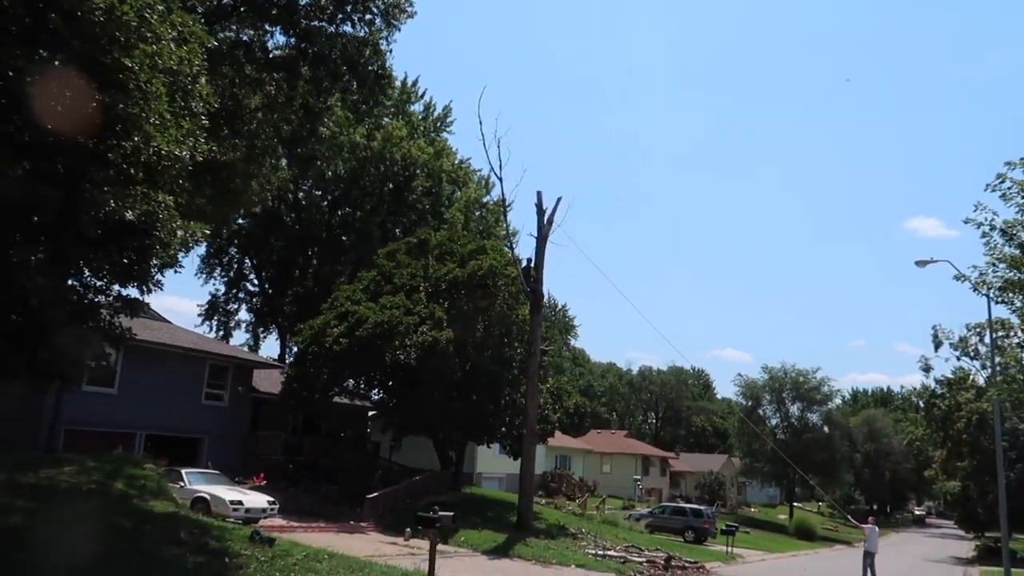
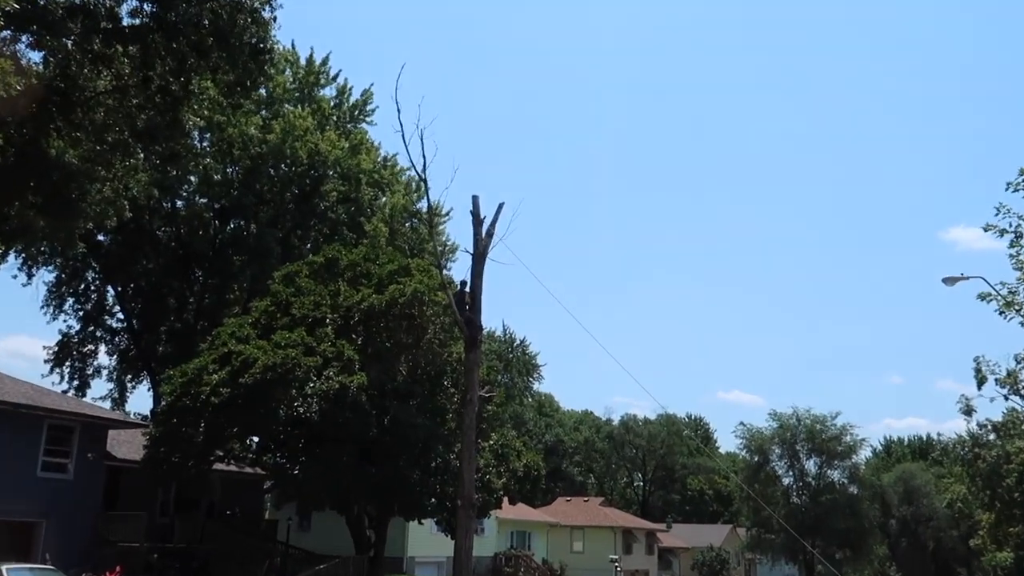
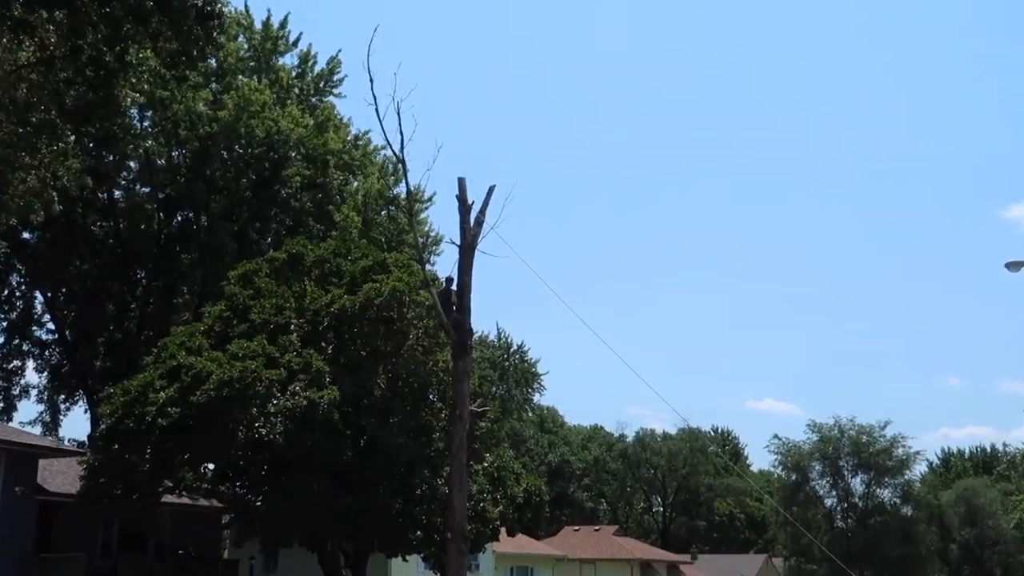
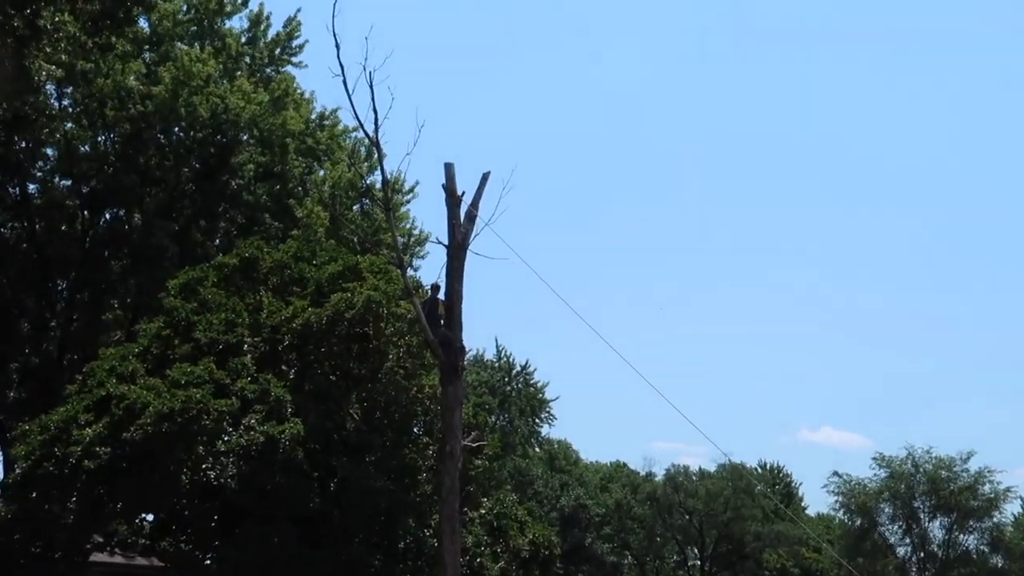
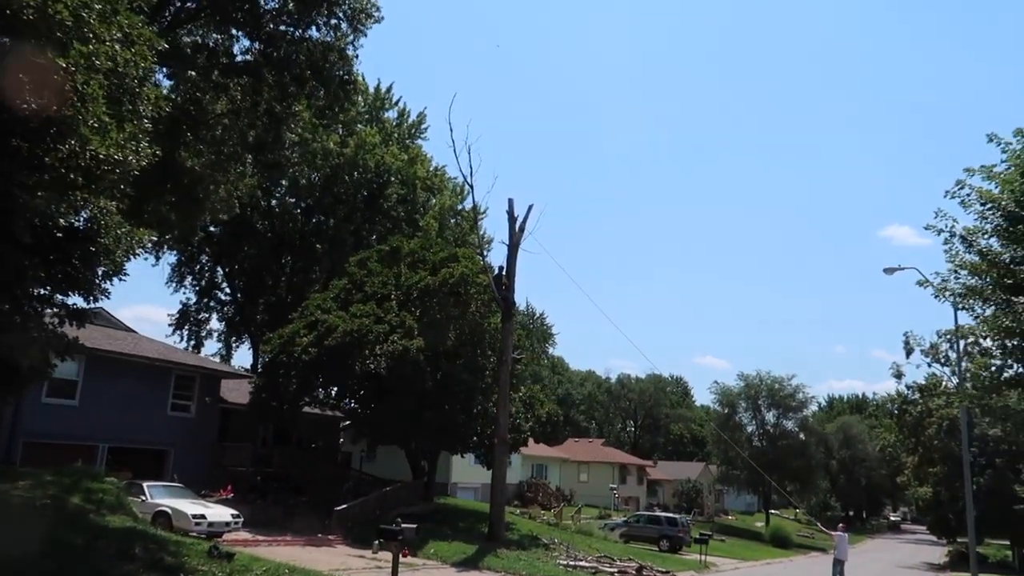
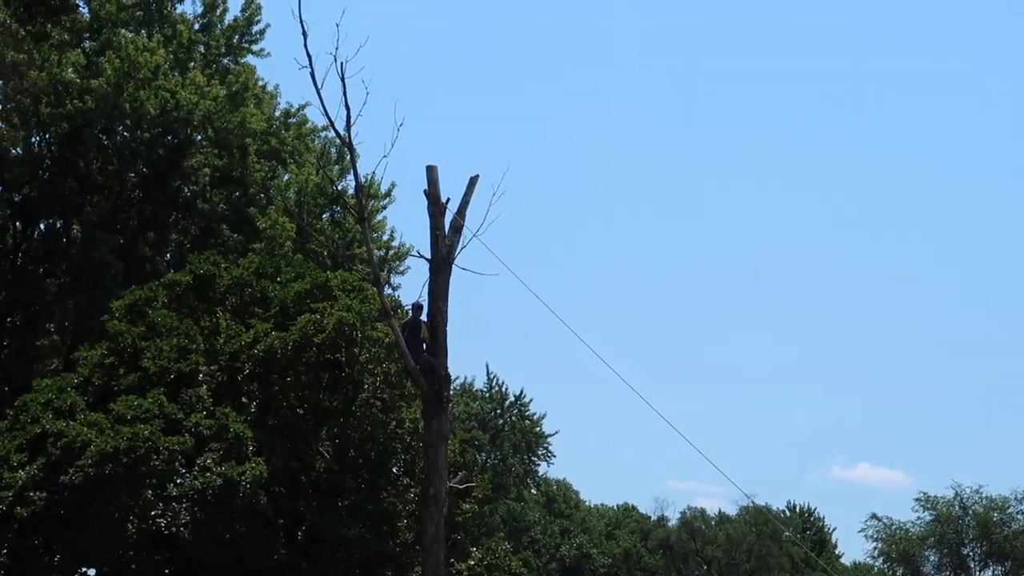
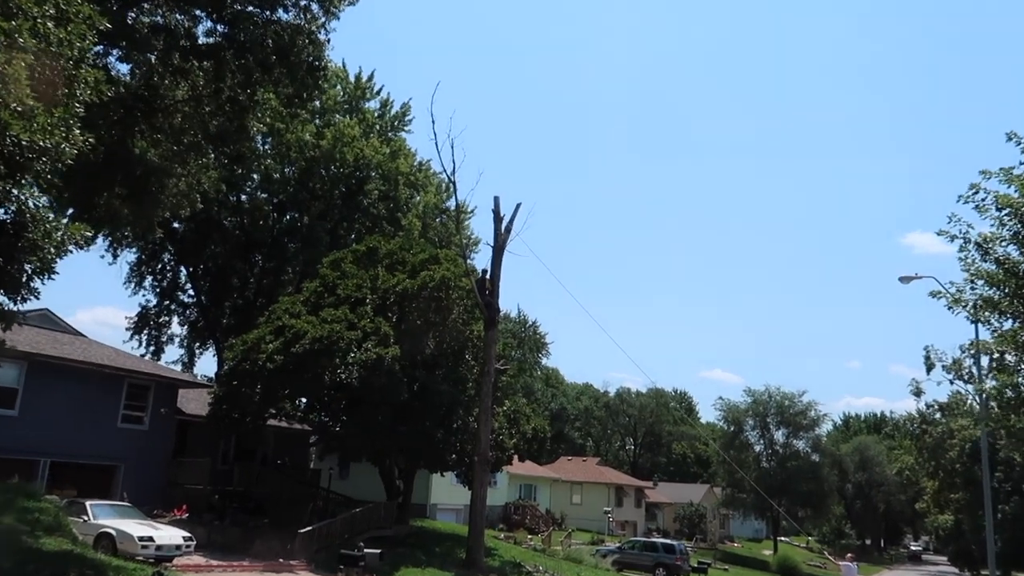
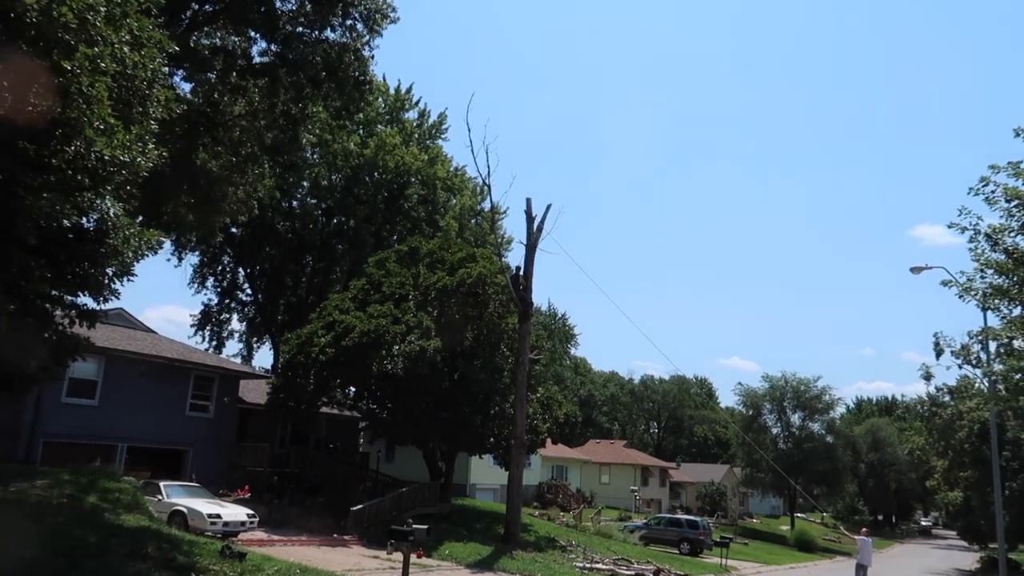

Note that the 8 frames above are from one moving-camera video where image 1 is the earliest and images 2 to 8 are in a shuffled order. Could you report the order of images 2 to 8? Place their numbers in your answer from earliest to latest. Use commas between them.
5, 8, 7, 2, 3, 4, 6
